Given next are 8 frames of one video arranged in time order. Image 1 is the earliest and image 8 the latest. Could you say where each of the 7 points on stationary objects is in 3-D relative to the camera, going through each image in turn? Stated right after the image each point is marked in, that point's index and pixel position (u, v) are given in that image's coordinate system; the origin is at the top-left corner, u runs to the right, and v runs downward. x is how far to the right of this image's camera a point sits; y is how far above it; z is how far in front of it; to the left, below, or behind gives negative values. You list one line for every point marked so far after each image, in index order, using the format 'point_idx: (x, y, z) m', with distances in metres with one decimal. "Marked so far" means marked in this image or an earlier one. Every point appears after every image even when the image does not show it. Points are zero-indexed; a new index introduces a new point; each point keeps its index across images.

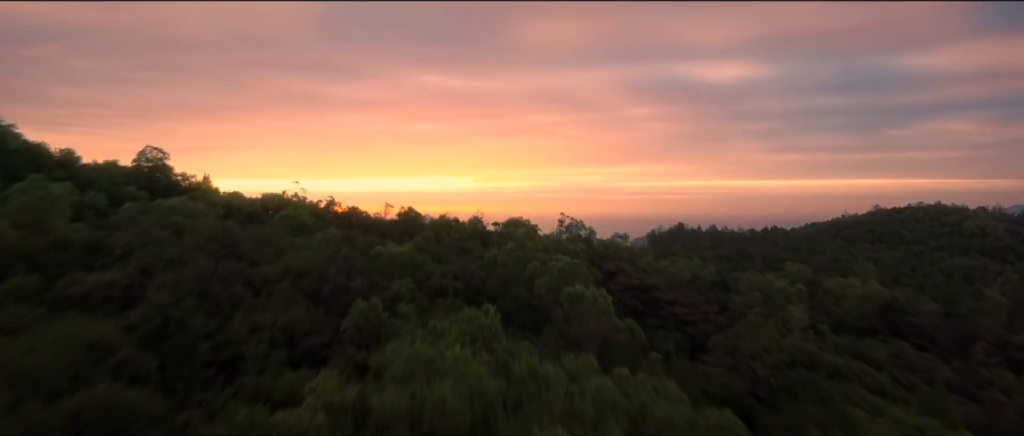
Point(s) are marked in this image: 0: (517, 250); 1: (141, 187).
0: (+0.1, -0.5, +9.8) m
1: (-6.7, +0.5, +11.5) m
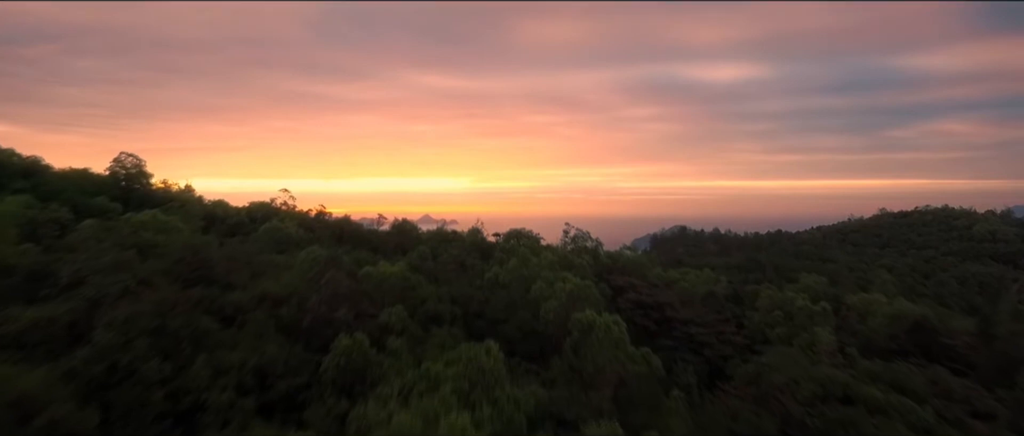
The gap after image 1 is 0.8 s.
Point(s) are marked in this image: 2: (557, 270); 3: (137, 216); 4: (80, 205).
0: (+0.1, -0.7, +9.0) m
1: (-6.6, +0.3, +10.7) m
2: (+0.6, -0.7, +9.0) m
3: (-5.2, 0.0, +8.8) m
4: (-6.2, +0.2, +9.2) m
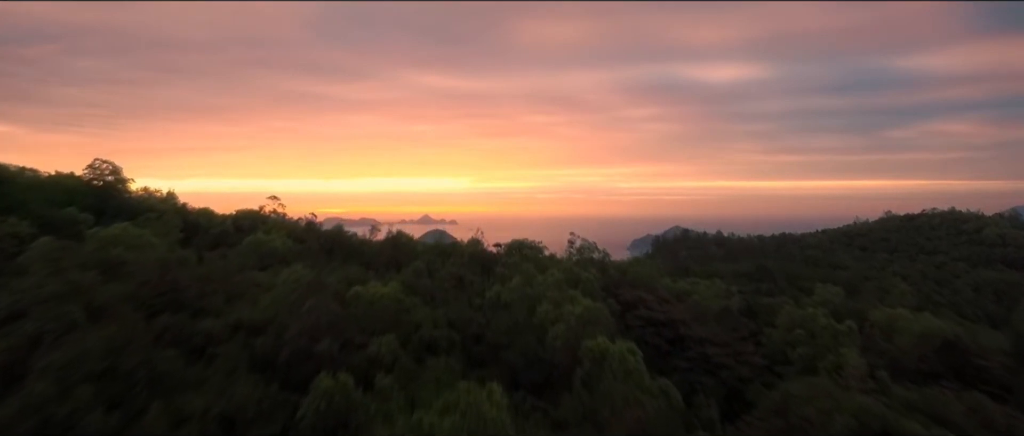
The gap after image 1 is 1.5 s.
0: (+0.2, -0.9, +8.3) m
1: (-6.6, +0.2, +9.9) m
2: (+0.7, -0.9, +8.3) m
3: (-5.1, -0.1, +8.1) m
4: (-6.1, 0.0, +8.5) m
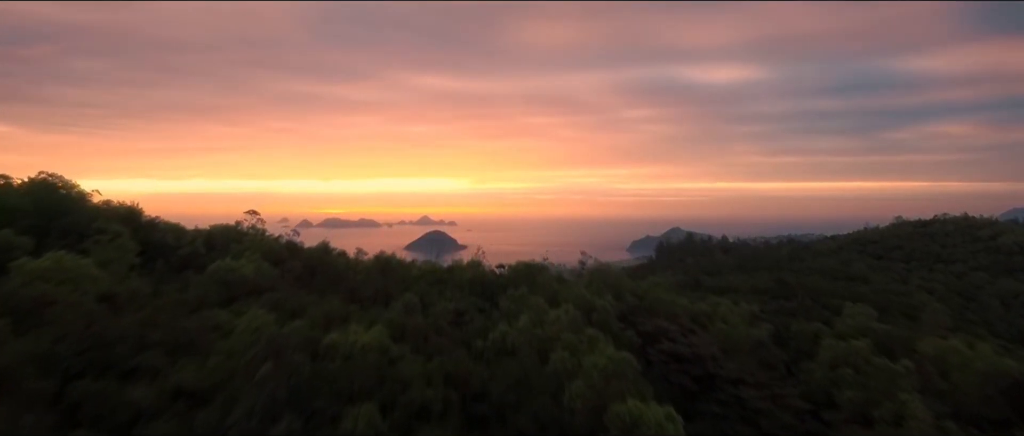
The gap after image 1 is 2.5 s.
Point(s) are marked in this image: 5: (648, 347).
0: (+0.2, -1.2, +7.0) m
1: (-6.5, -0.1, +8.7) m
2: (+0.7, -1.2, +7.1) m
3: (-5.0, -0.4, +6.8) m
4: (-6.1, -0.3, +7.2) m
5: (+2.0, -1.9, +9.3) m
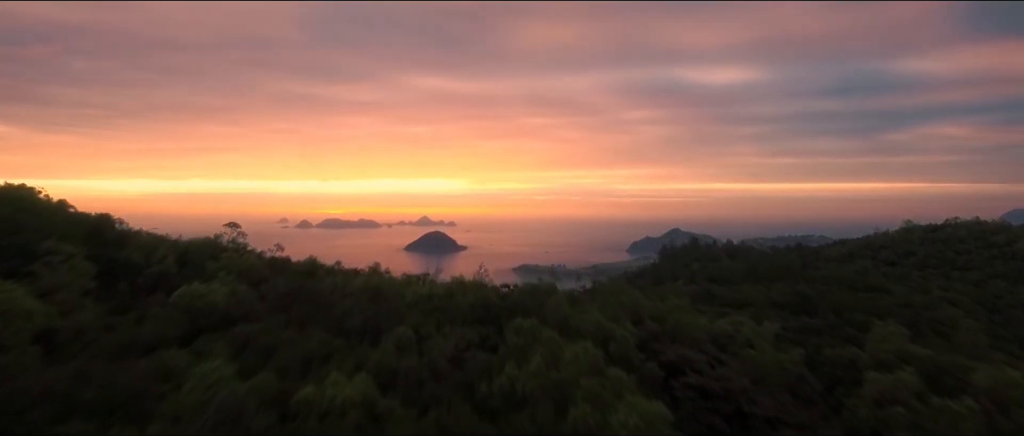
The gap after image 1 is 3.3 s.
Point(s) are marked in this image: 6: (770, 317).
0: (+0.3, -1.4, +6.0) m
1: (-6.4, -0.3, +7.6) m
2: (+0.8, -1.4, +6.0) m
3: (-4.9, -0.6, +5.8) m
4: (-6.0, -0.5, +6.2) m
5: (+2.1, -2.1, +8.3) m
6: (+5.9, -2.2, +14.5) m
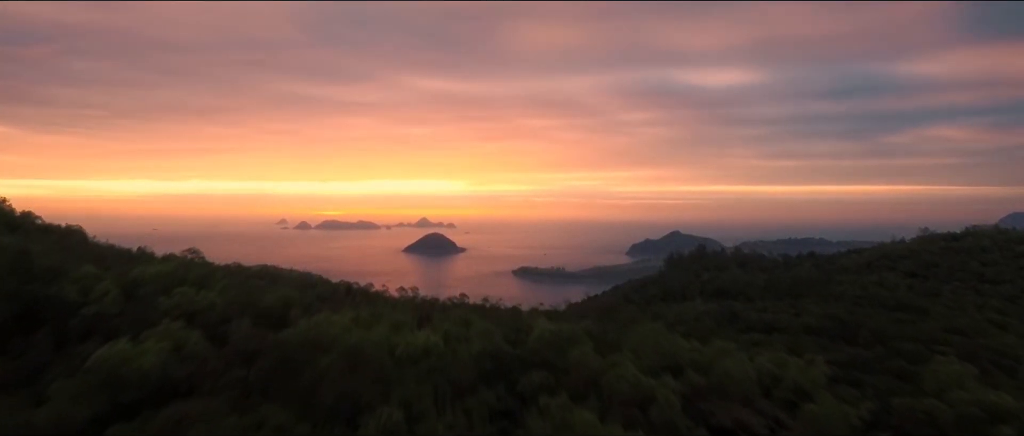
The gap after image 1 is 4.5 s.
0: (+0.5, -1.7, +4.3) m
1: (-6.2, -0.7, +6.0) m
2: (+1.0, -1.8, +4.4) m
3: (-4.8, -1.0, +4.1) m
4: (-5.8, -0.8, +4.5) m
5: (+2.2, -2.5, +6.7) m
6: (+6.1, -2.6, +12.9) m
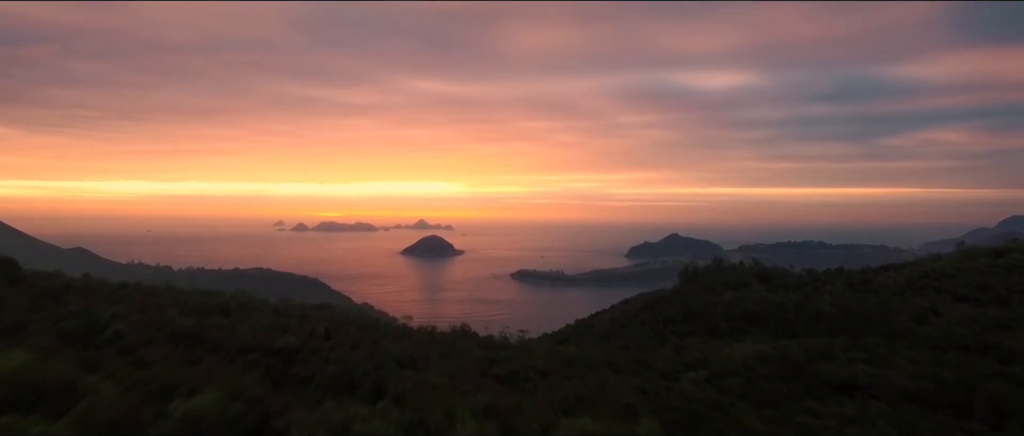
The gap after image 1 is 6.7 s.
0: (+0.9, -2.4, +1.1) m
1: (-5.8, -1.3, +2.7) m
2: (+1.4, -2.4, +1.2) m
3: (-4.4, -1.6, +0.9) m
4: (-5.4, -1.4, +1.3) m
5: (+2.6, -3.1, +3.4) m
6: (+6.4, -3.3, +9.7) m
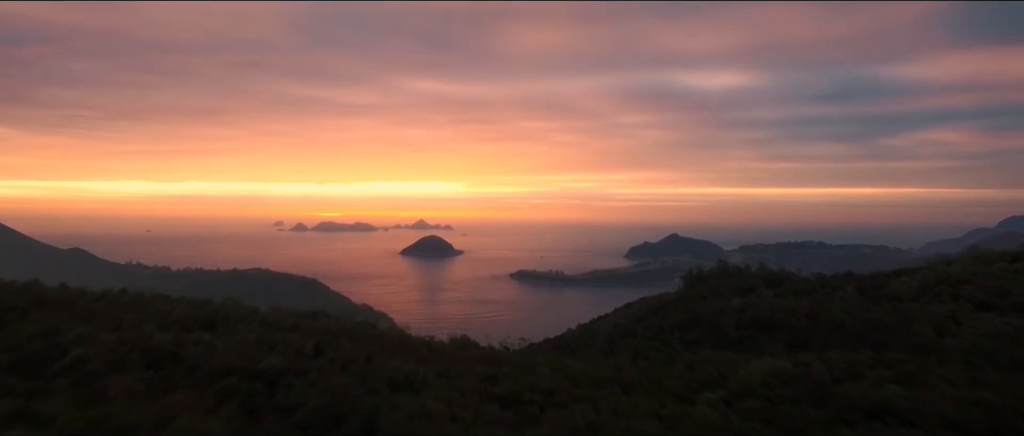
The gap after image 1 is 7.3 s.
0: (+1.0, -2.6, 0.0) m
1: (-5.8, -1.5, +1.7) m
2: (+1.5, -2.6, +0.1) m
3: (-4.3, -1.8, -0.2) m
4: (-5.3, -1.6, +0.2) m
5: (+2.7, -3.3, +2.4) m
6: (+6.5, -3.4, +8.6) m
